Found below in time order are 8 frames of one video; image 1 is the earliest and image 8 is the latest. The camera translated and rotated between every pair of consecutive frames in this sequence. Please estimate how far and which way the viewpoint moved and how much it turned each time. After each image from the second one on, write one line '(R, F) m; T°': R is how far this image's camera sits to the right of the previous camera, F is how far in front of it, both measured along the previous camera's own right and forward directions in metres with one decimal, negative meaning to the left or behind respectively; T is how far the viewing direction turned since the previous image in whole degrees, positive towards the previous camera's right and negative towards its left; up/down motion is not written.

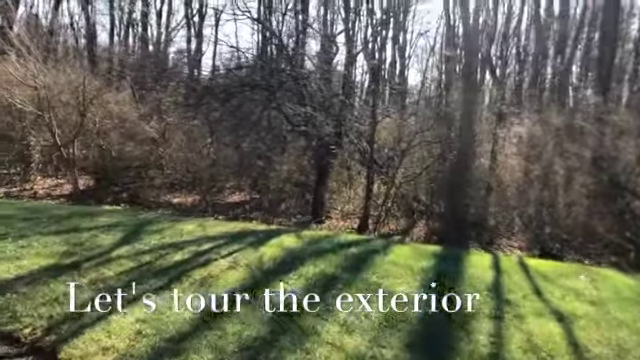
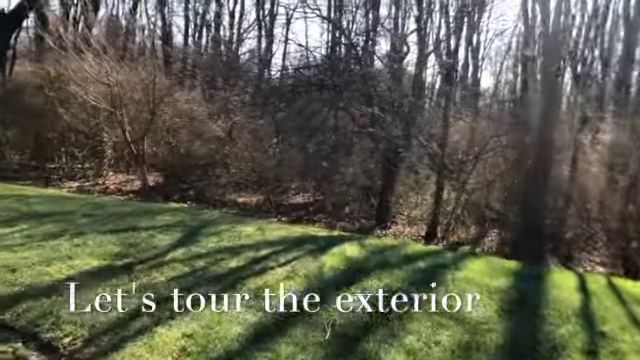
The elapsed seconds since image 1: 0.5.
(0.0, +0.6) m; -7°
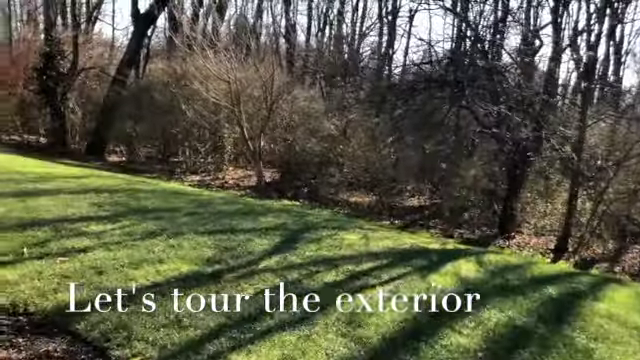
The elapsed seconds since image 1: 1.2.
(+0.1, +0.8) m; -12°
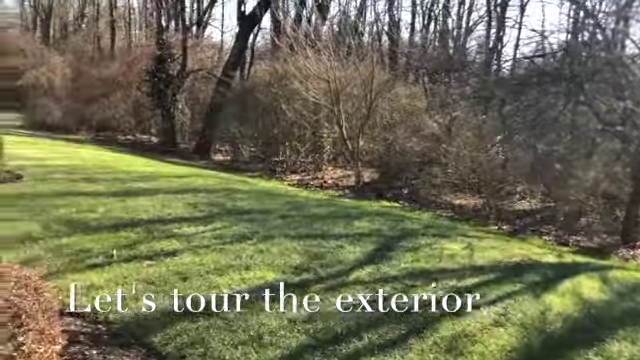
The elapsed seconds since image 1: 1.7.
(0.0, +0.5) m; -10°
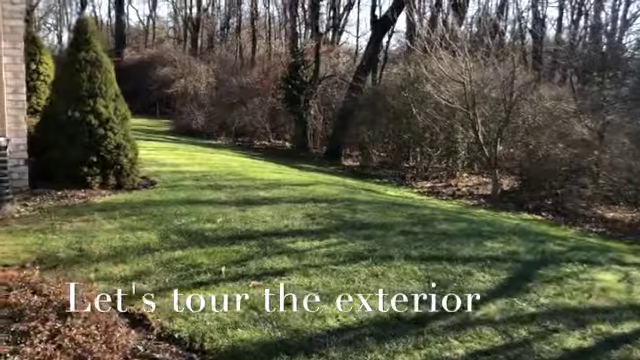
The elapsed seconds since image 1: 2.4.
(+0.1, +0.6) m; -13°
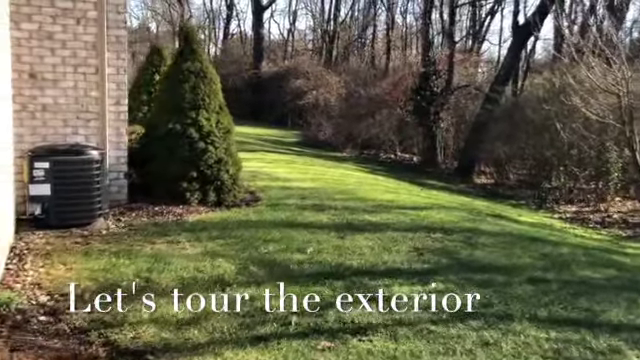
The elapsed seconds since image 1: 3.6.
(+0.3, +1.1) m; -13°
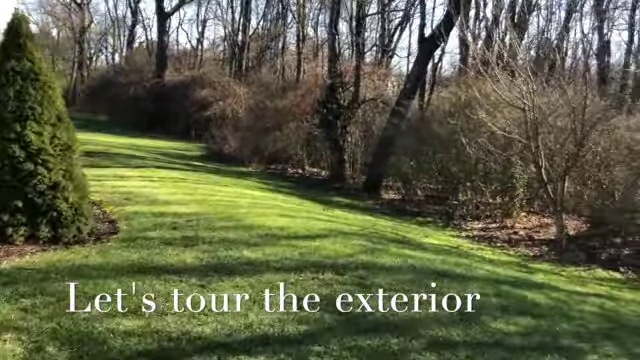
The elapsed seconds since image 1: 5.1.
(+0.6, +1.5) m; +8°
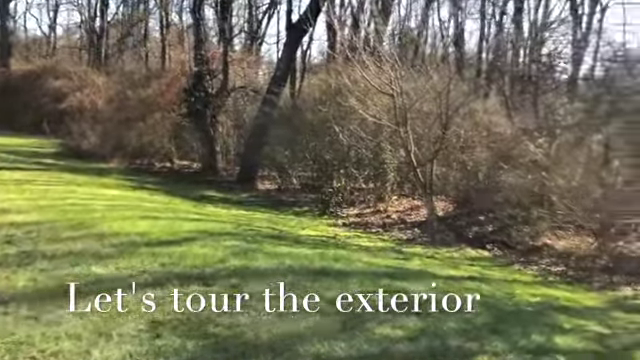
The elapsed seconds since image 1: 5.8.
(+0.2, +0.7) m; +12°
